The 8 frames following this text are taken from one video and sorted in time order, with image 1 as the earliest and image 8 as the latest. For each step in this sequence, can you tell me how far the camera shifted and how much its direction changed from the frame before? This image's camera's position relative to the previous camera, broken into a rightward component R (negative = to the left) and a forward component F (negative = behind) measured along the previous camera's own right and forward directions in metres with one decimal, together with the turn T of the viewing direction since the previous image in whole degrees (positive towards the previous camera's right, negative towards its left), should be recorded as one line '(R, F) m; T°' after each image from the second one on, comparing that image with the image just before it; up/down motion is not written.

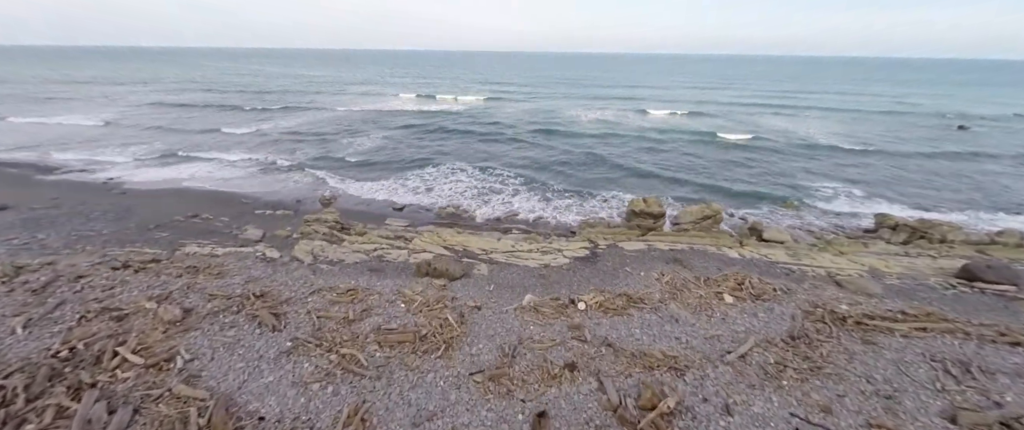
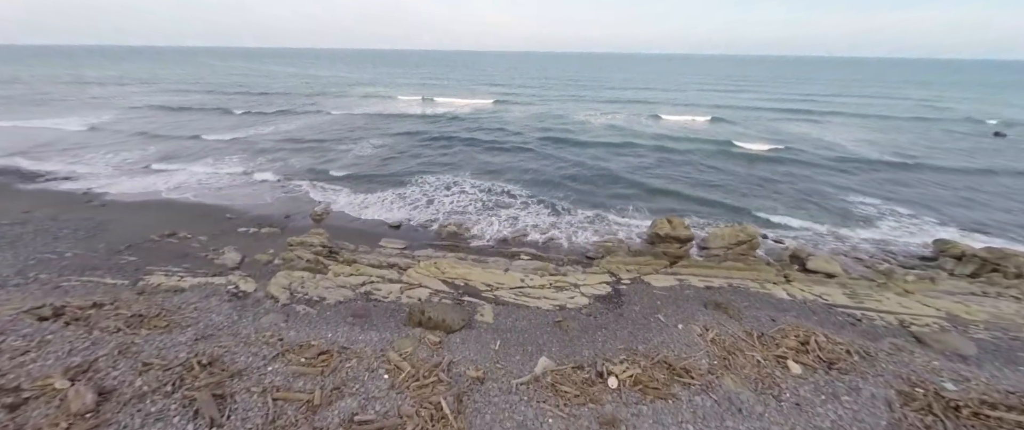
(-0.2, +1.8) m; -1°
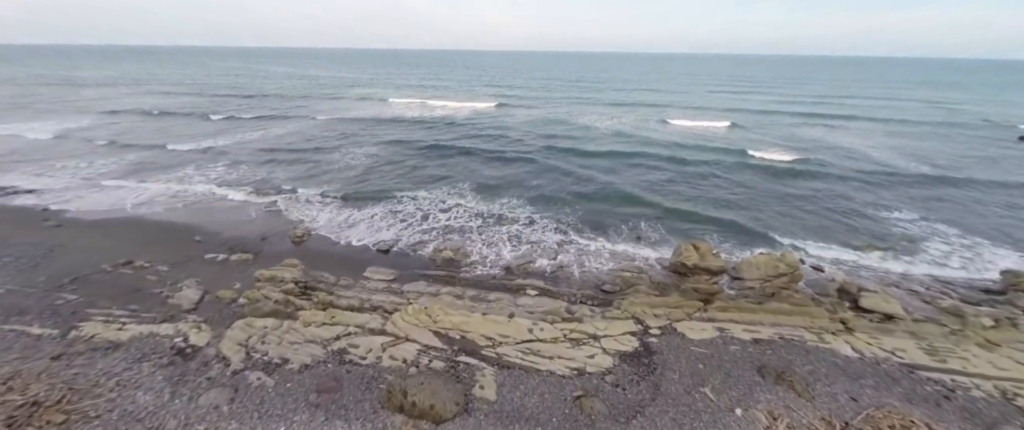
(-0.2, +1.9) m; 0°
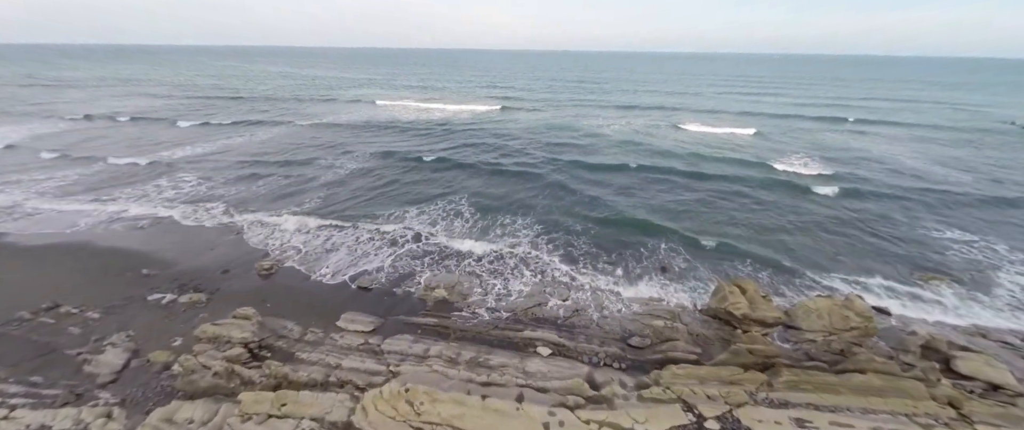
(-0.2, +2.4) m; 0°
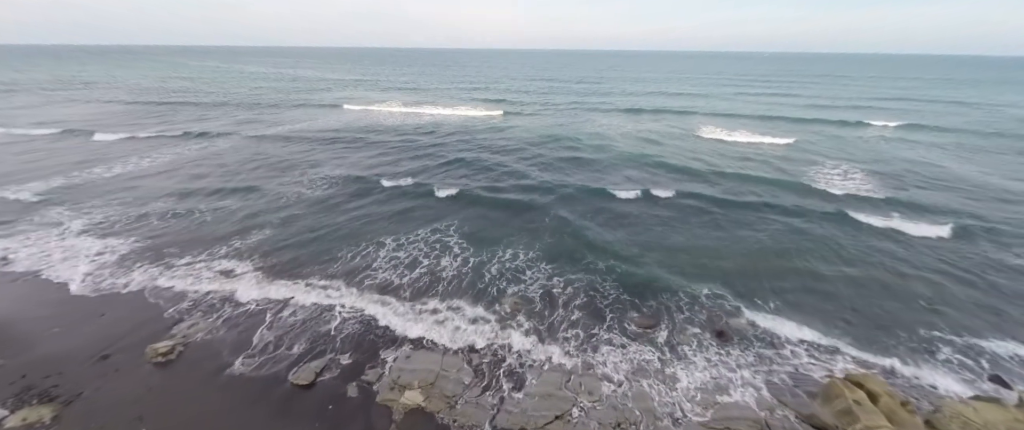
(-0.3, +3.9) m; +1°
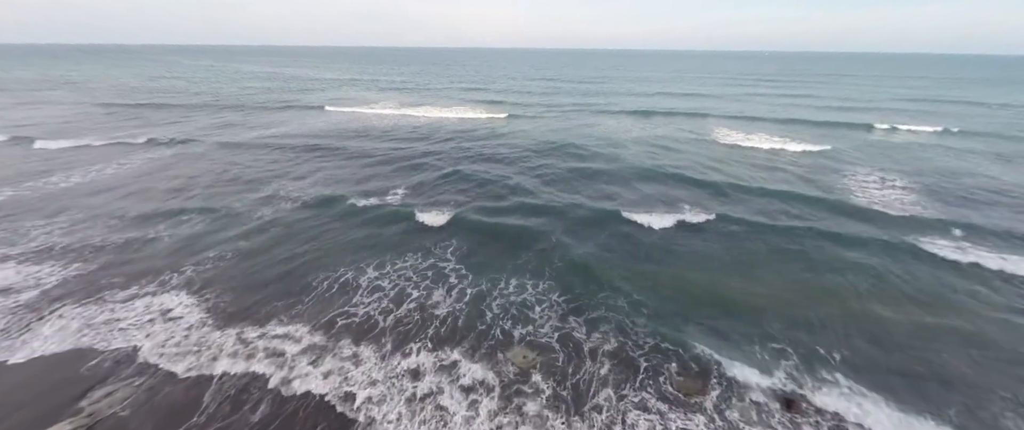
(-0.2, +2.3) m; 0°
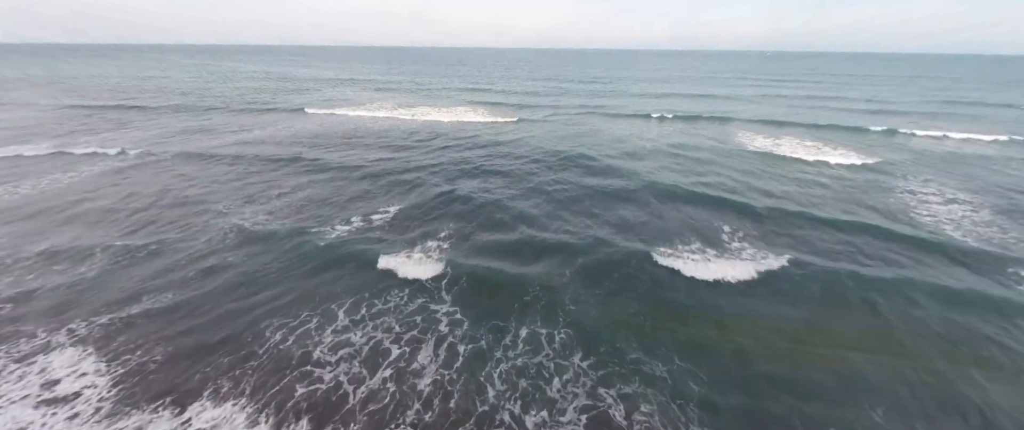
(-0.2, +2.7) m; 0°
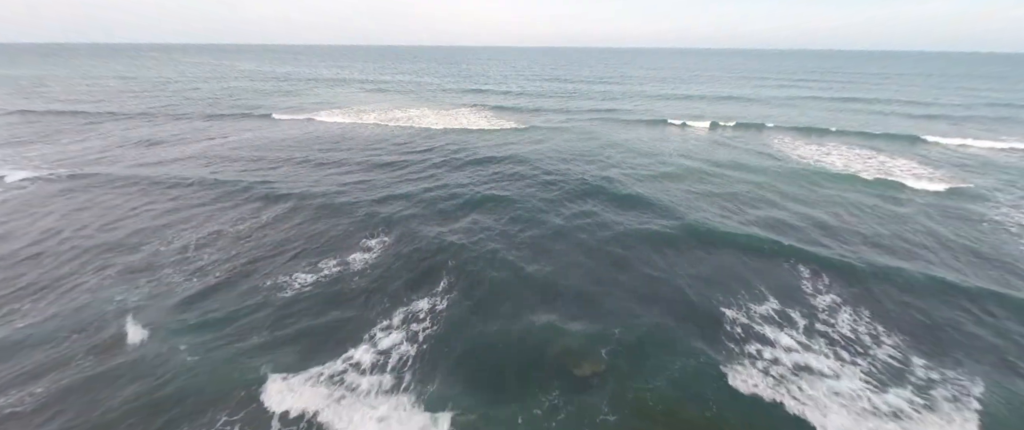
(-0.2, +3.4) m; 0°
